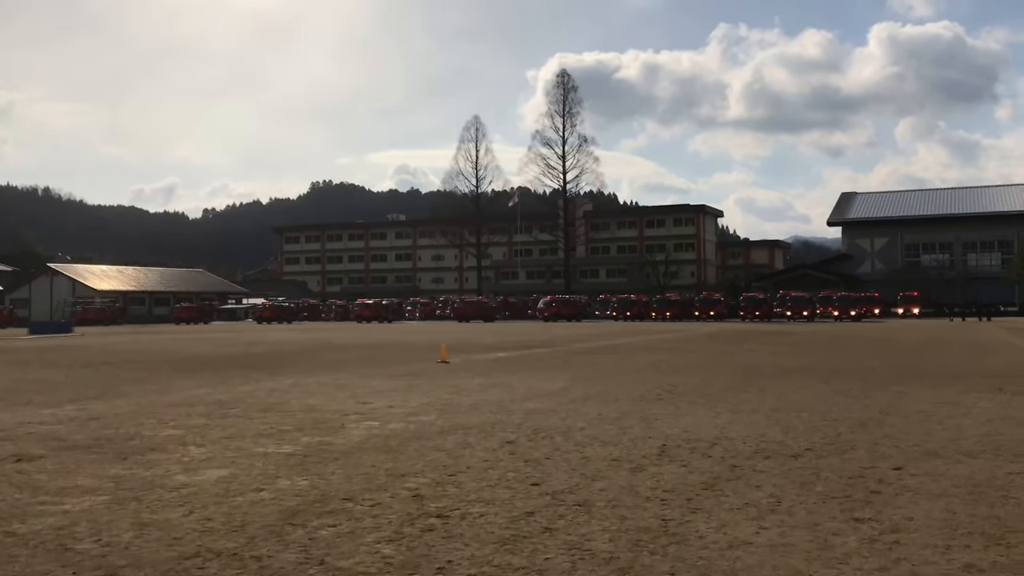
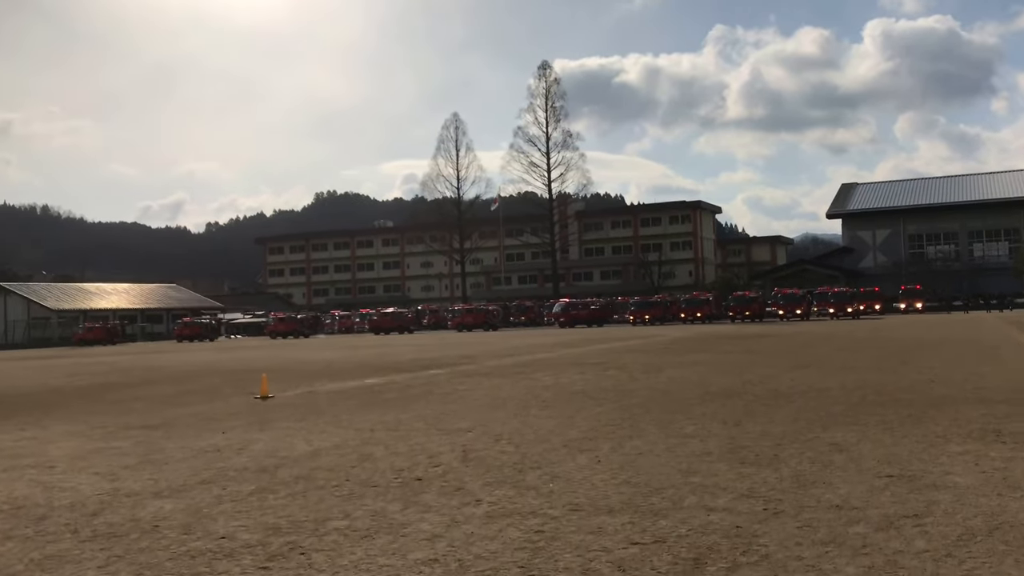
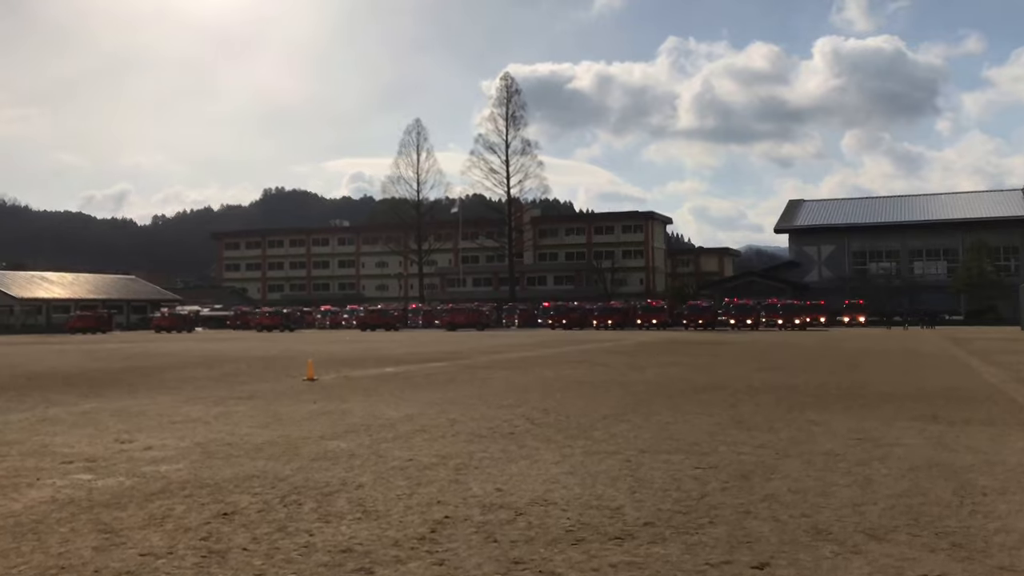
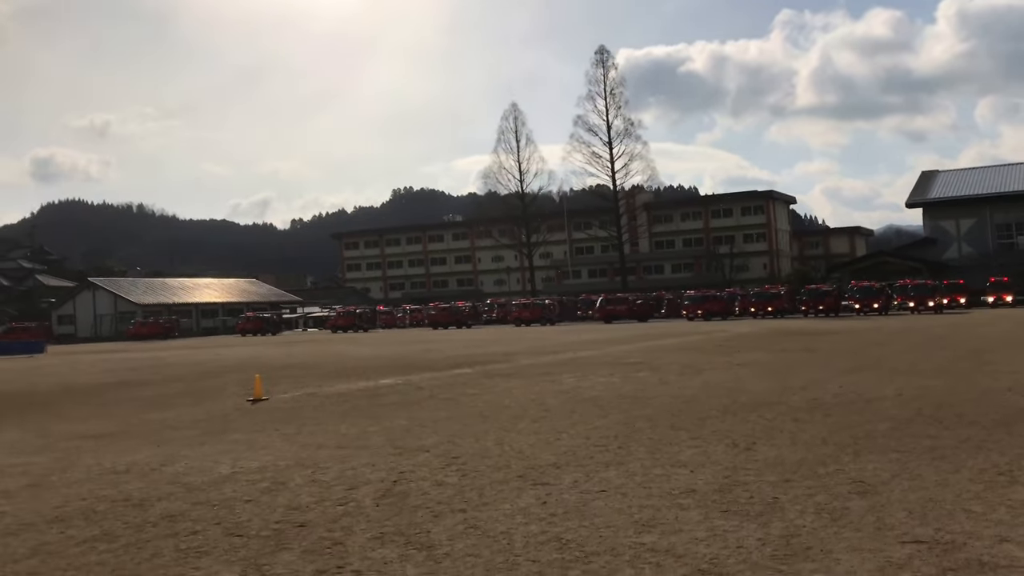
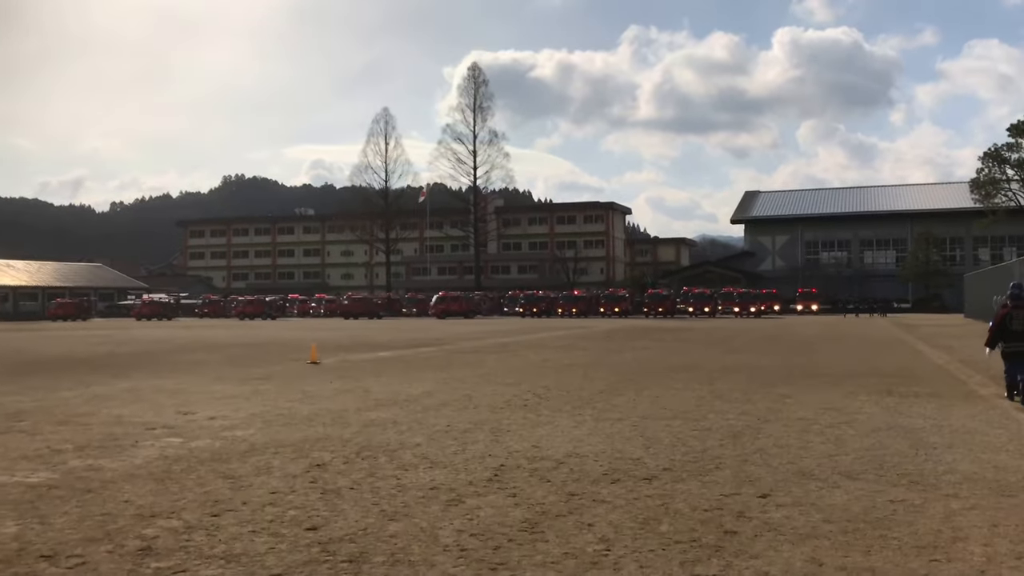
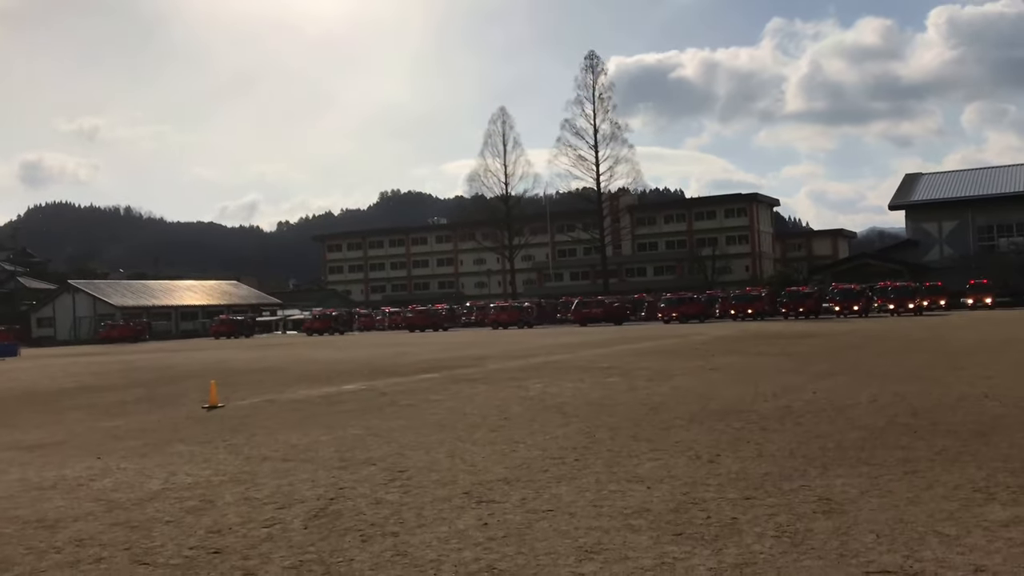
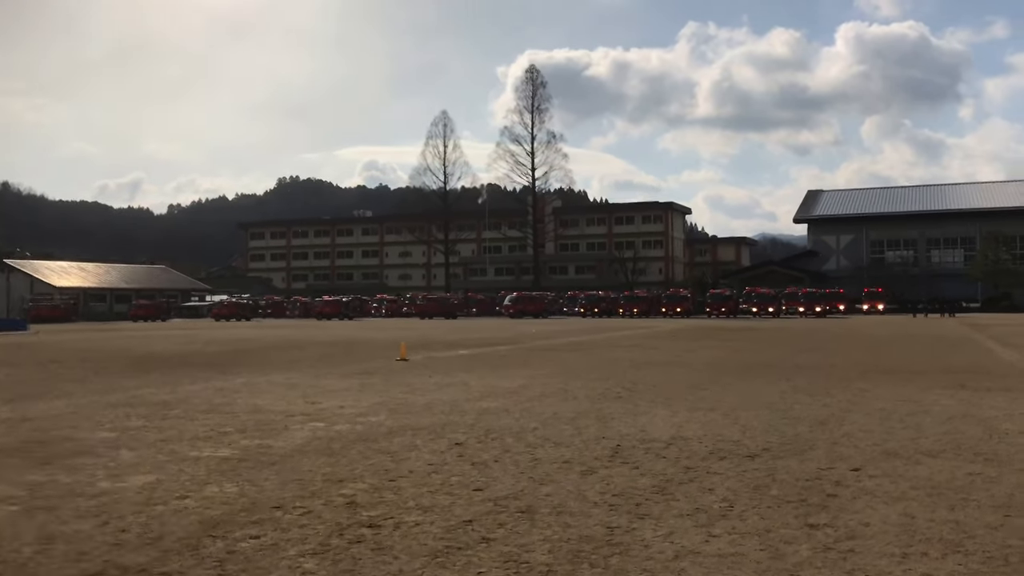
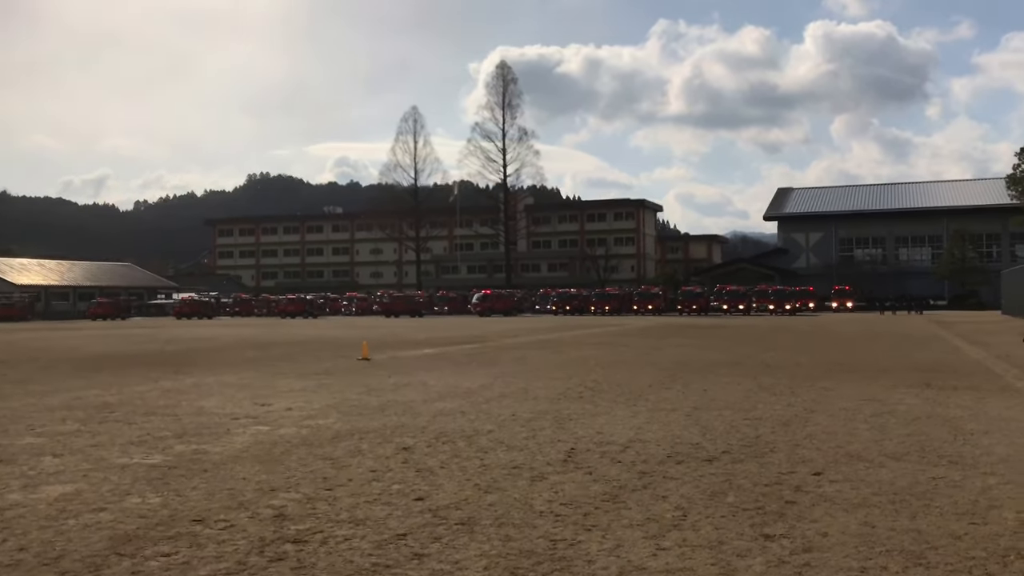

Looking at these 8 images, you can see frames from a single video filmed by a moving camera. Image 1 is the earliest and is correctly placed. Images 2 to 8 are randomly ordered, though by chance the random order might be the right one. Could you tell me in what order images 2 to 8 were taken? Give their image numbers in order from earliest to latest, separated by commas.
7, 8, 5, 3, 2, 4, 6
